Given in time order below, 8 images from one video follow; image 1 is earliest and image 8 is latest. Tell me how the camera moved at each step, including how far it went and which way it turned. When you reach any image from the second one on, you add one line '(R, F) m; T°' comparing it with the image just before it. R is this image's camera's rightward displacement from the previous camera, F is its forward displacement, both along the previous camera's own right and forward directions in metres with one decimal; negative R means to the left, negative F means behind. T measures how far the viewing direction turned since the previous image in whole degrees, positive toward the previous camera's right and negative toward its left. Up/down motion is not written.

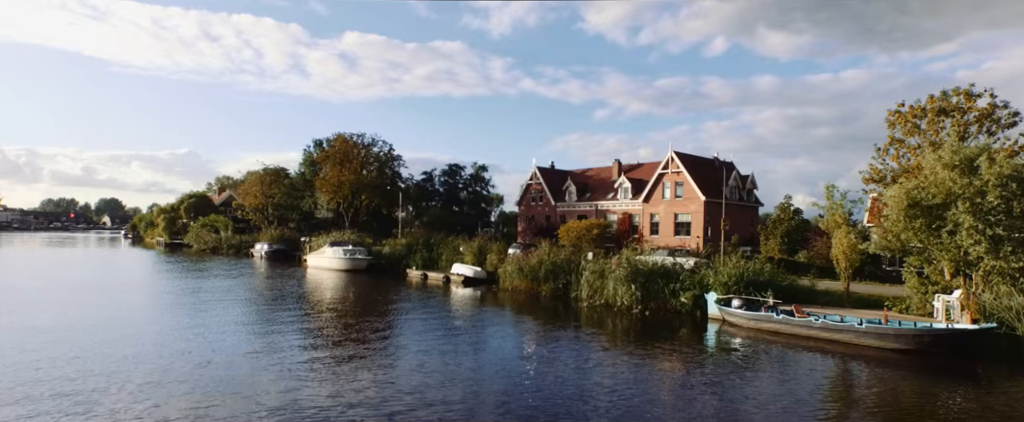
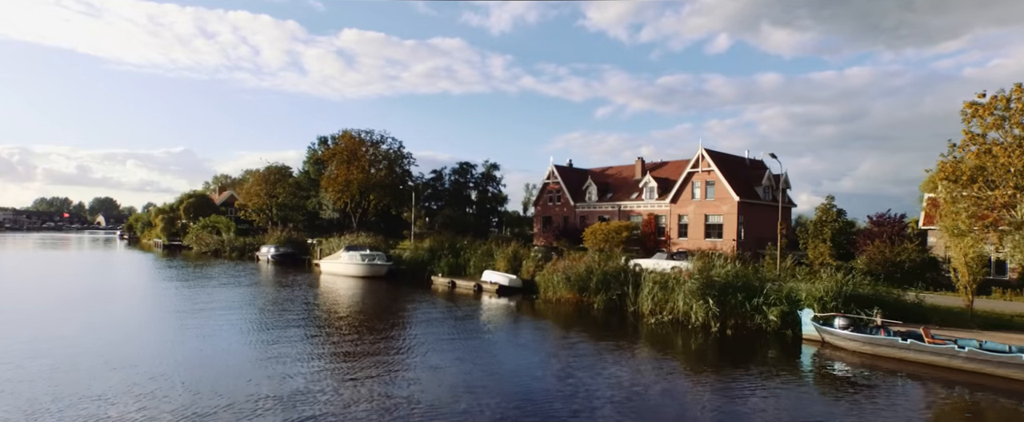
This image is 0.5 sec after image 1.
(-2.0, +2.9) m; 0°
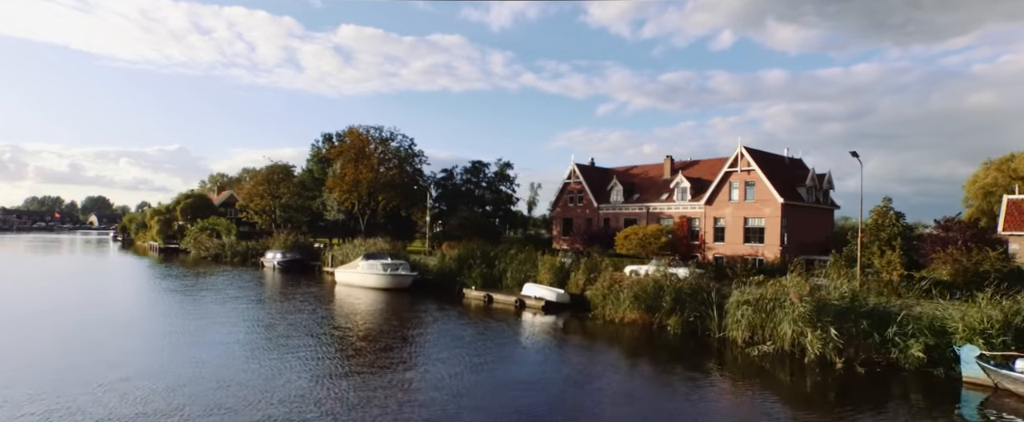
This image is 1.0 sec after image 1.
(-2.1, +3.7) m; 0°
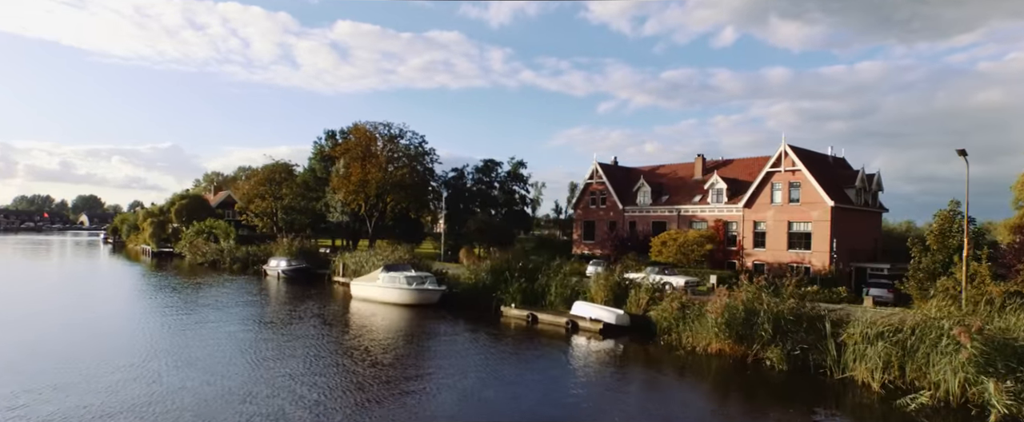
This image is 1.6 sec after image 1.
(-2.0, +3.7) m; +1°
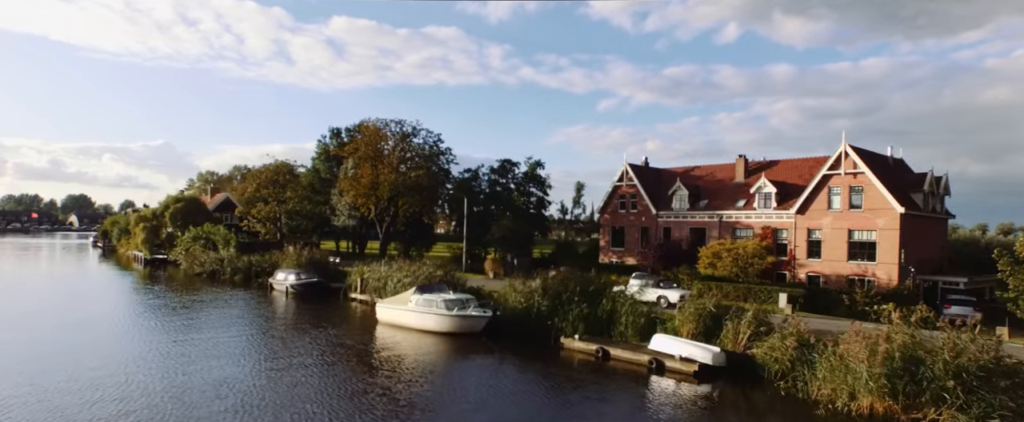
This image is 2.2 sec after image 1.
(-2.4, +4.1) m; +1°
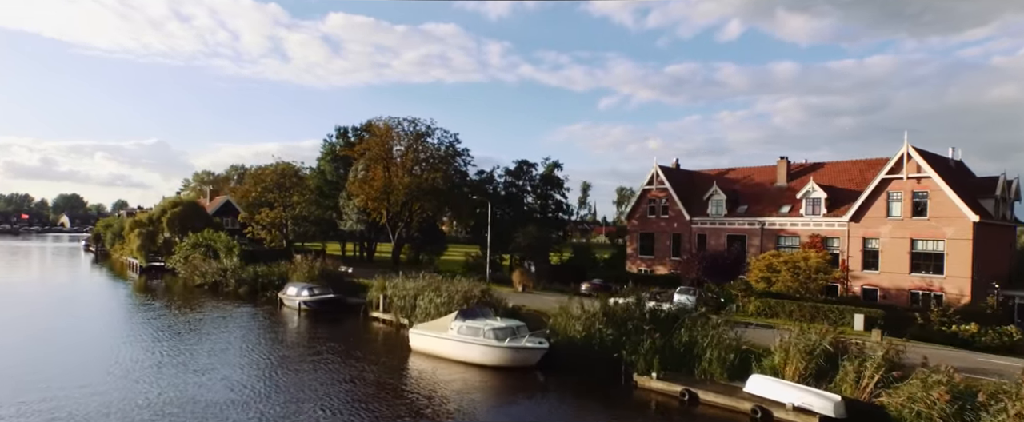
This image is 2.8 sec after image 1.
(-2.1, +3.4) m; 0°
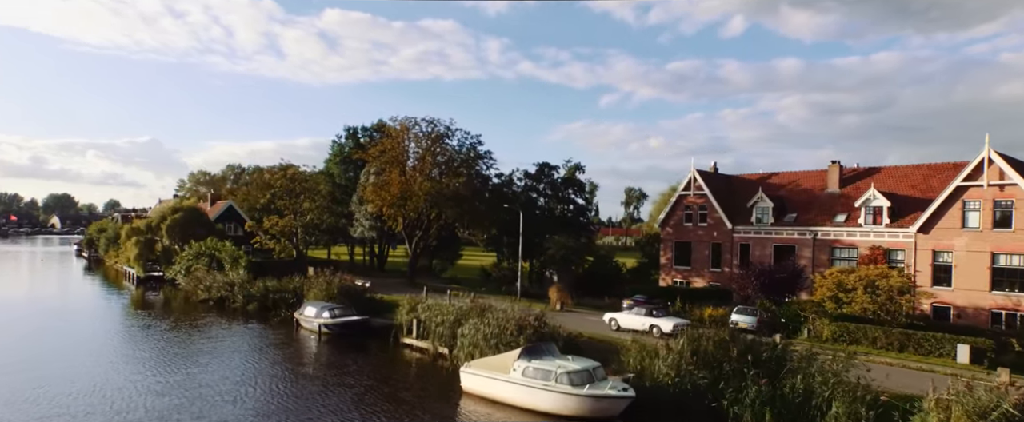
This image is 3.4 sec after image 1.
(-2.4, +3.4) m; +1°
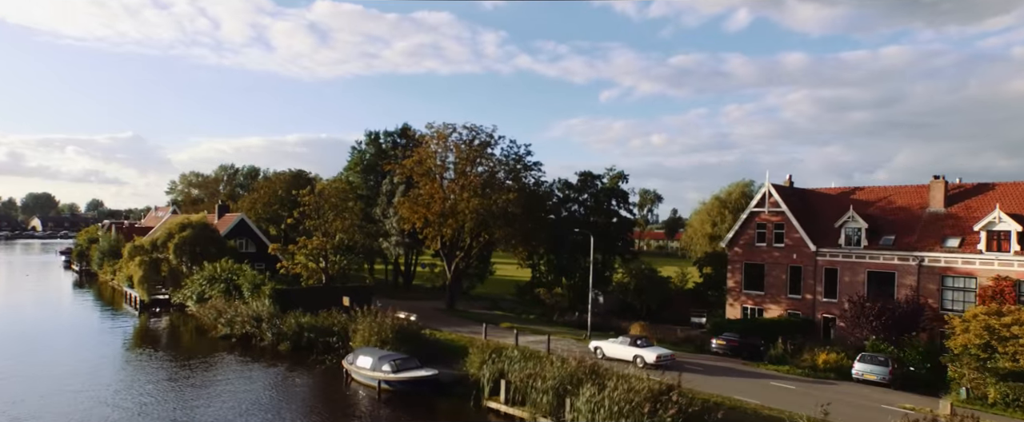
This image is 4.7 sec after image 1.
(-4.5, +5.1) m; +1°
